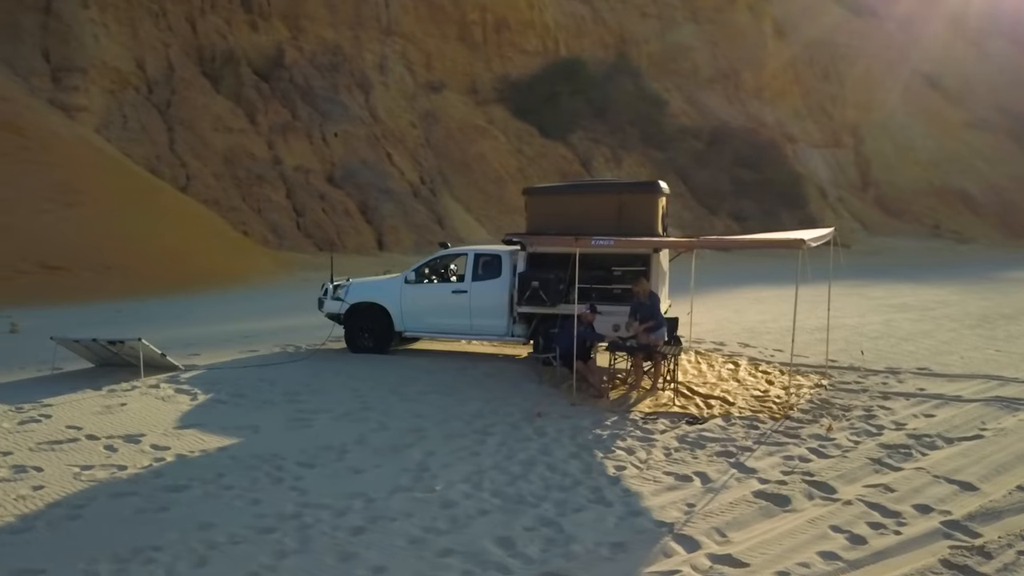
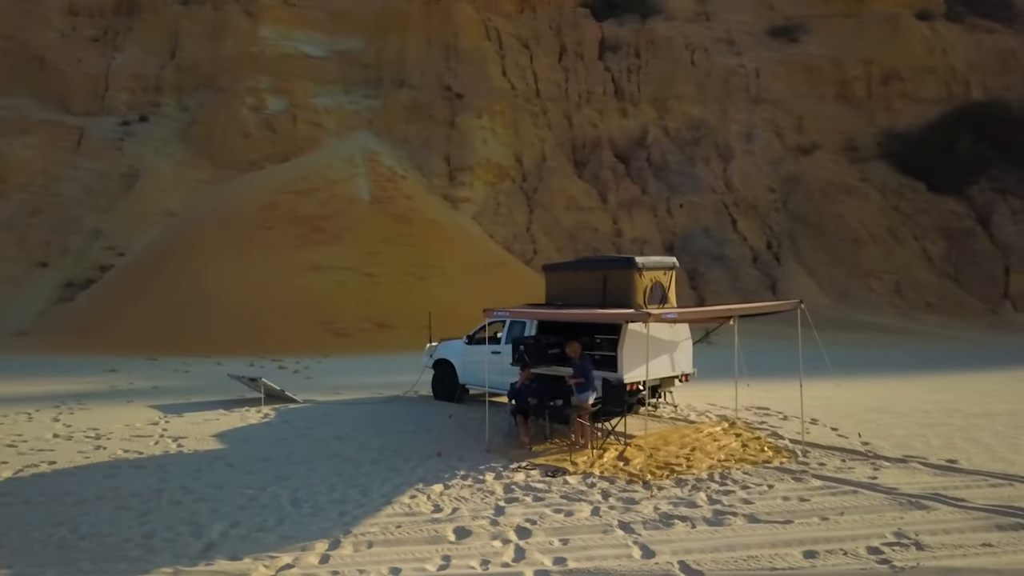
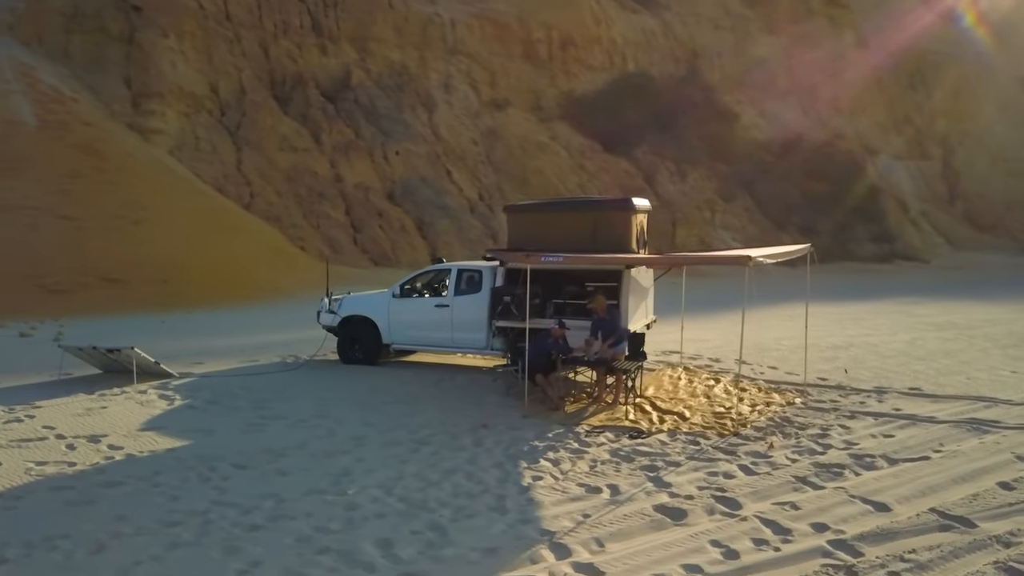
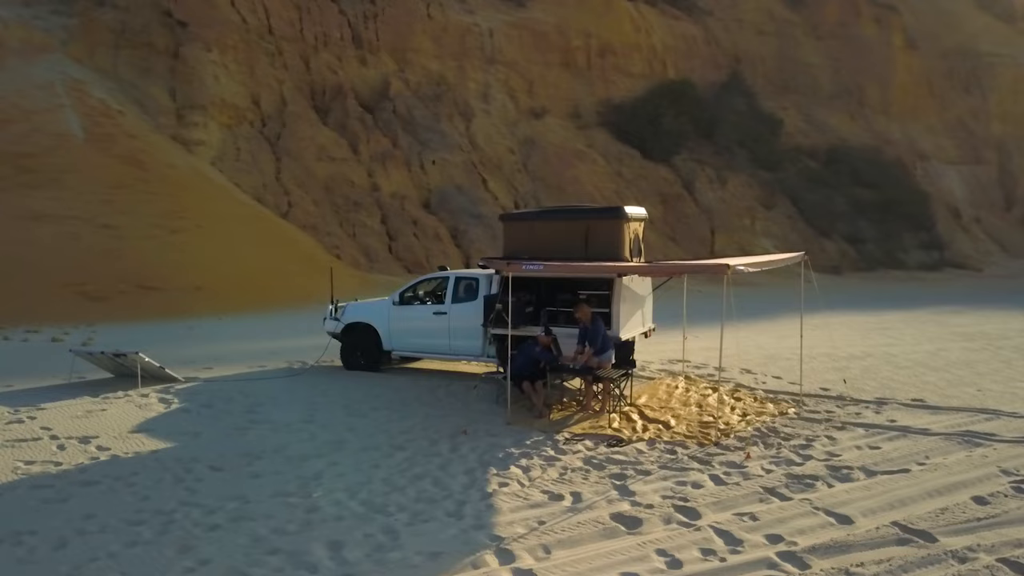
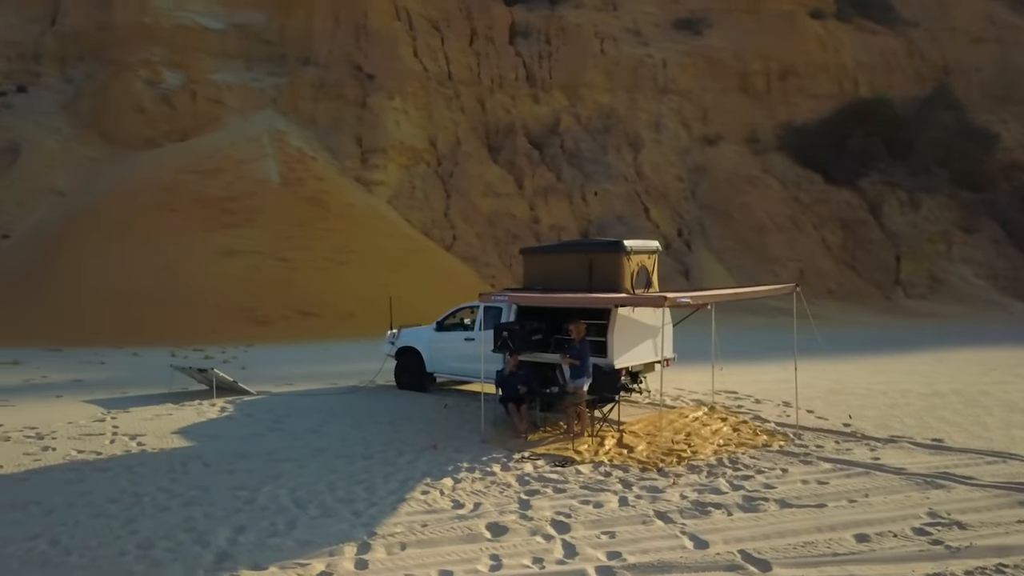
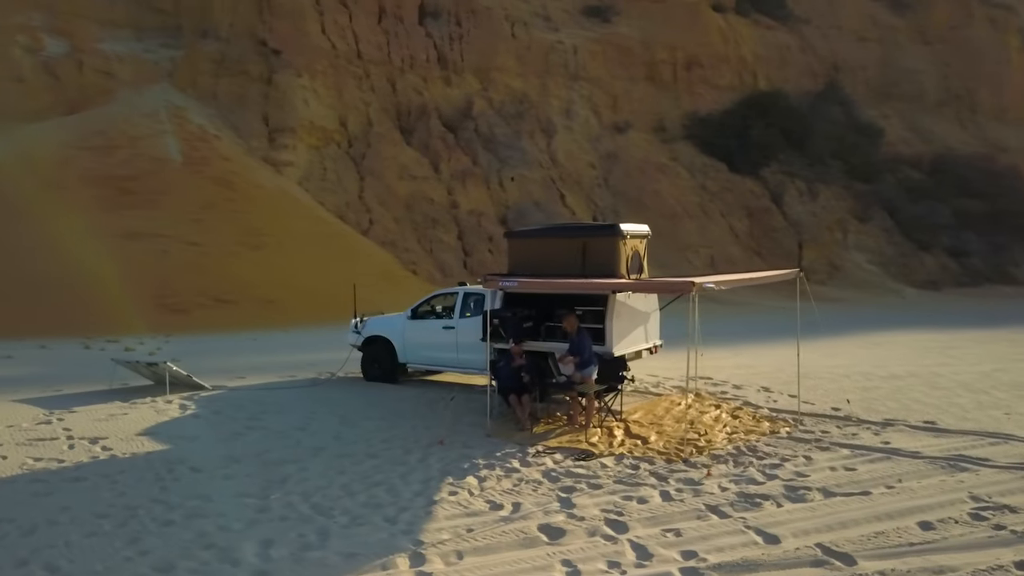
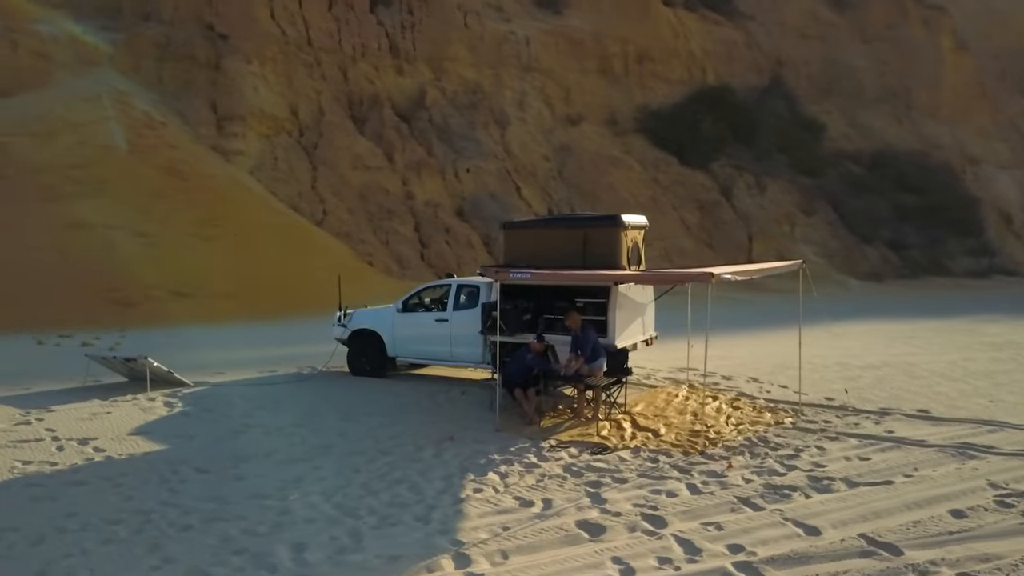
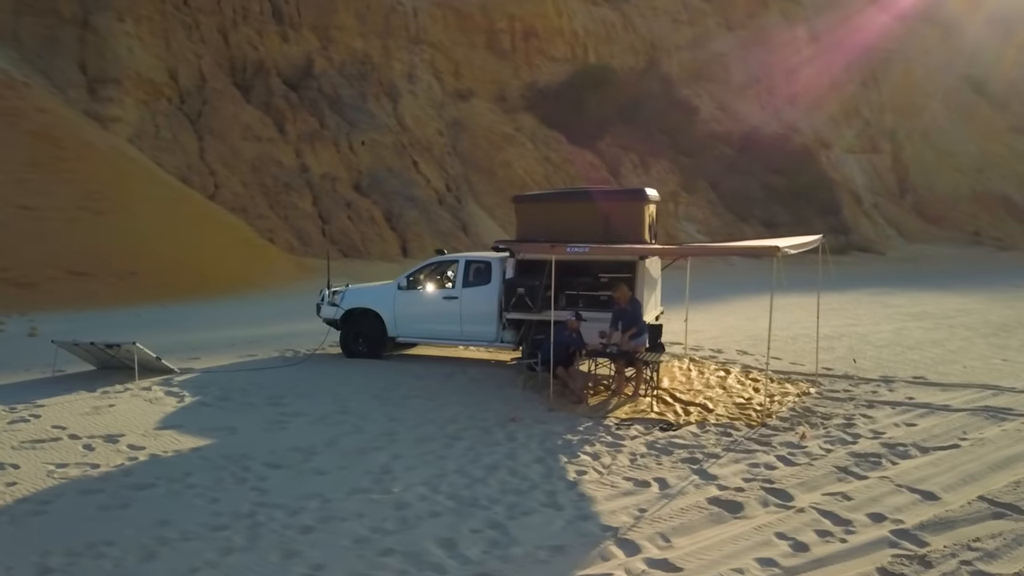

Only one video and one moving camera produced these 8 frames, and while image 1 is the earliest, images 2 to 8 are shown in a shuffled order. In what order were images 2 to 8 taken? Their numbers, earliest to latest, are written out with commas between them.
8, 3, 4, 7, 6, 5, 2
